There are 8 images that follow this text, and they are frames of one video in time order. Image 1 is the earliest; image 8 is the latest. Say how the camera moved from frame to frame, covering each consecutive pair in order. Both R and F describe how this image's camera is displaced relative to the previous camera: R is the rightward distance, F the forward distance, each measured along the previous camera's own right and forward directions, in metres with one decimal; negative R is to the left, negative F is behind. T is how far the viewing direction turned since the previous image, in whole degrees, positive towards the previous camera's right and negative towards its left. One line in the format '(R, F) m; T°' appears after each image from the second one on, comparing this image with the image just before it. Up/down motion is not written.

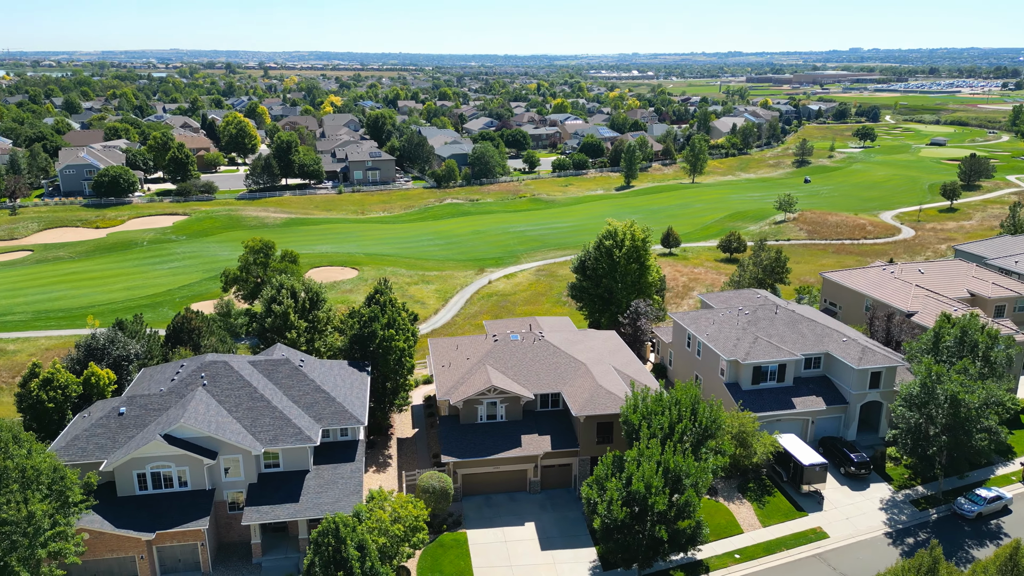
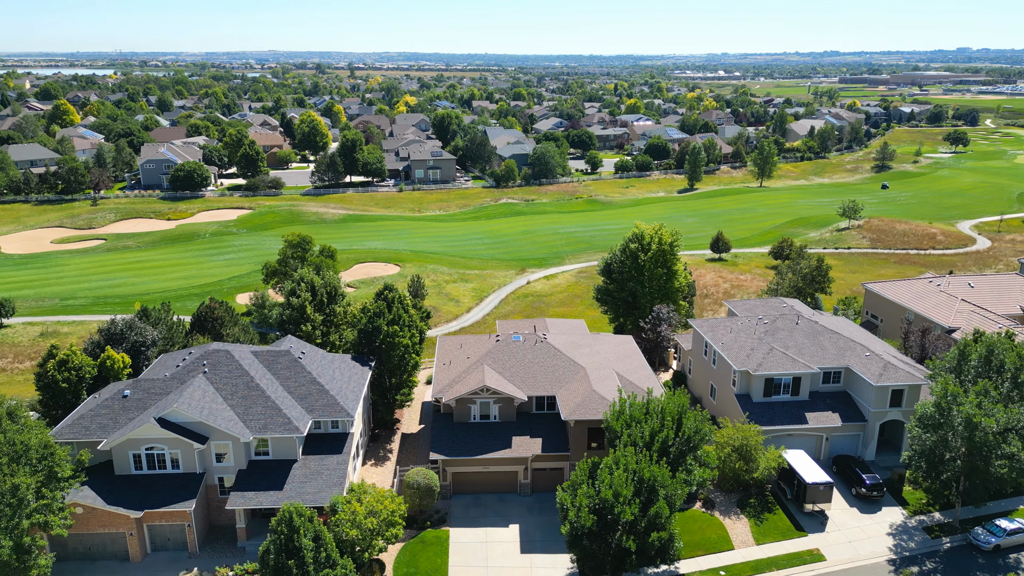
(+3.9, +0.3) m; -6°
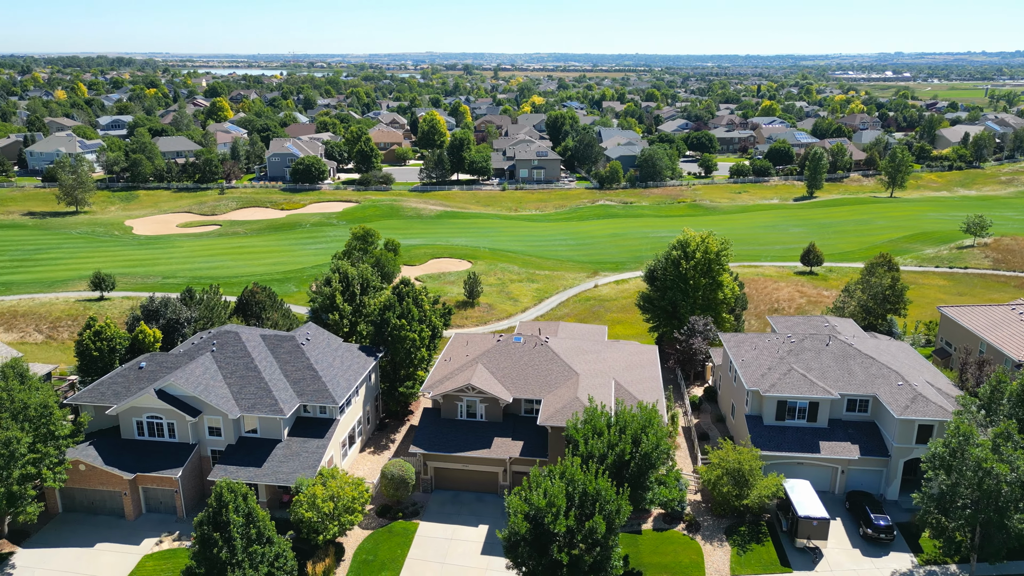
(+6.9, +0.8) m; -10°
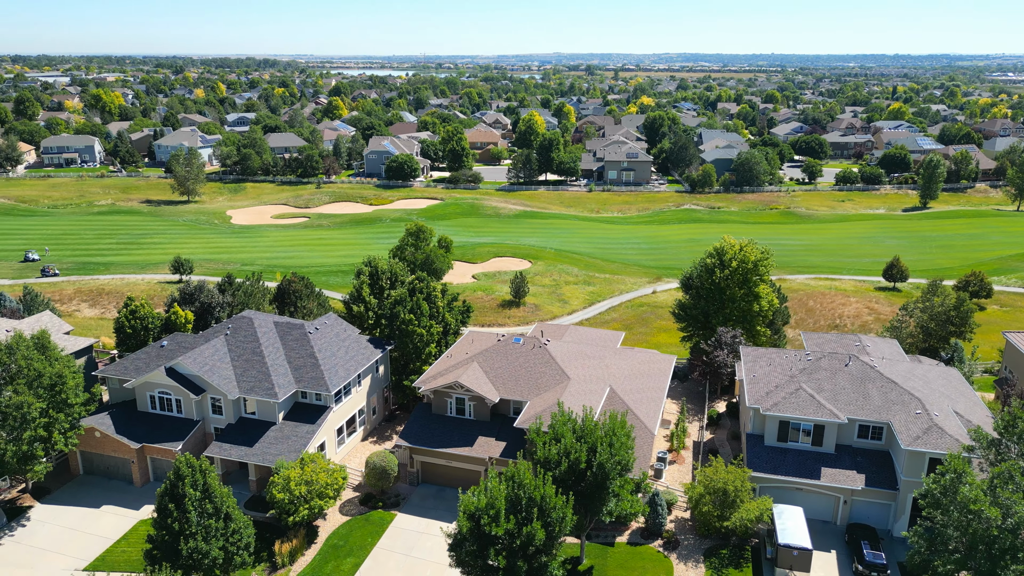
(+5.9, +0.5) m; -9°
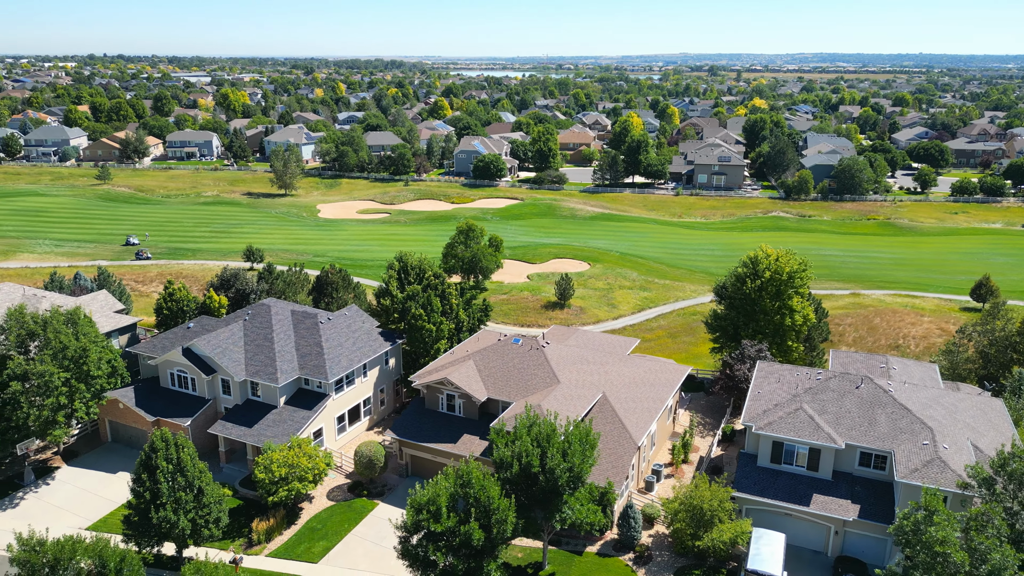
(+5.8, +0.4) m; -9°
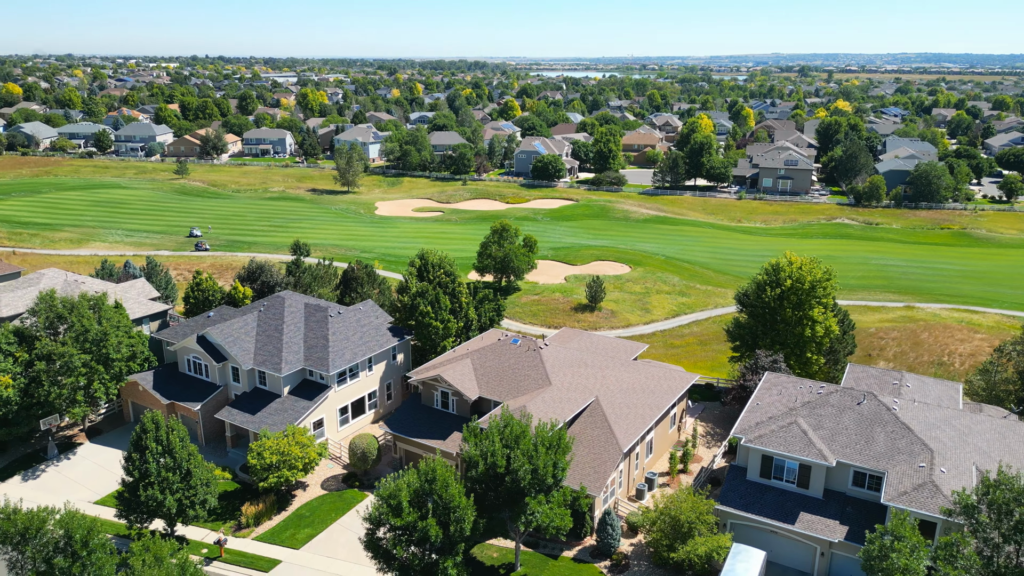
(+4.0, +0.2) m; -6°
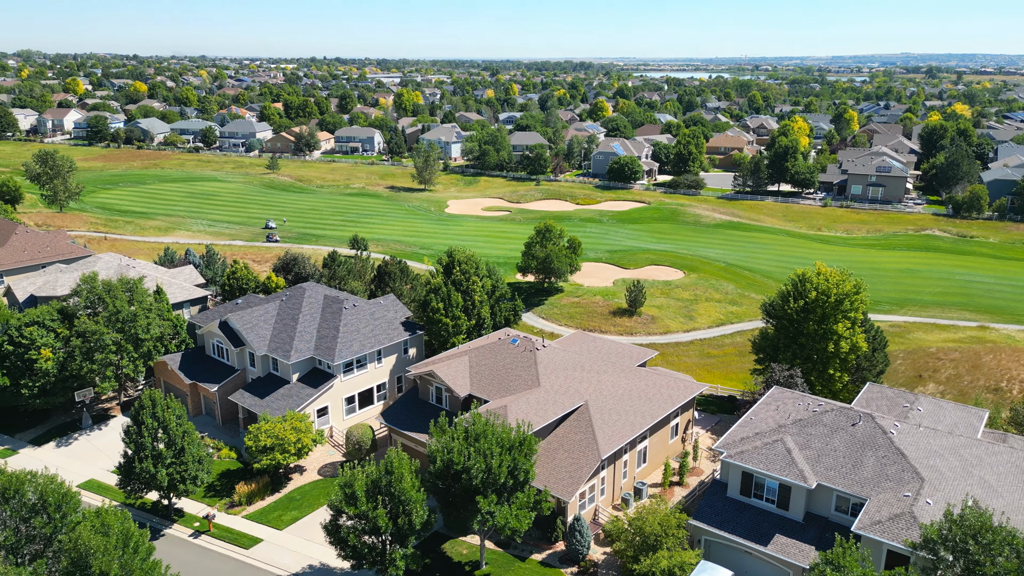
(+5.1, +0.3) m; -7°
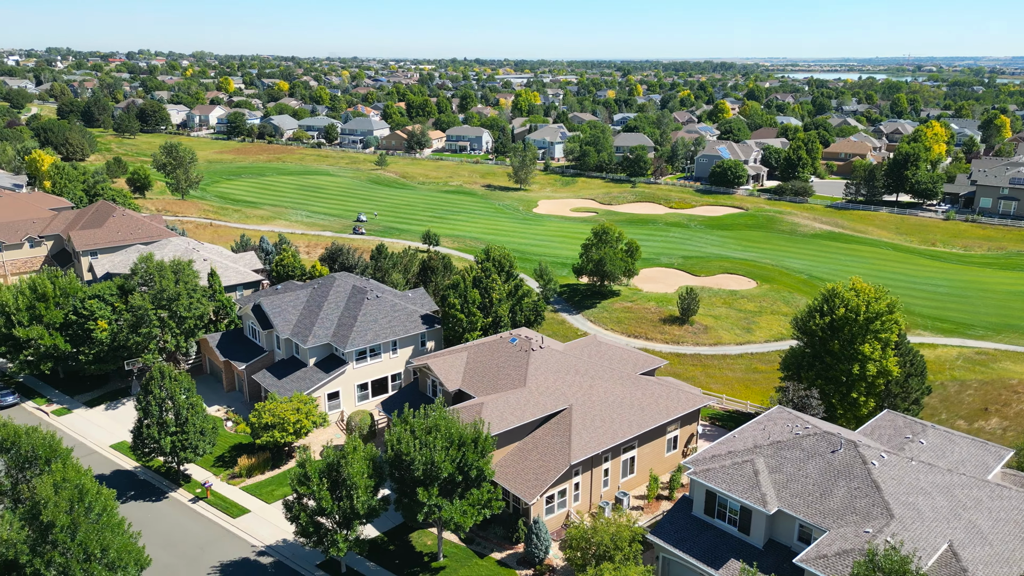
(+6.6, +0.4) m; -10°
